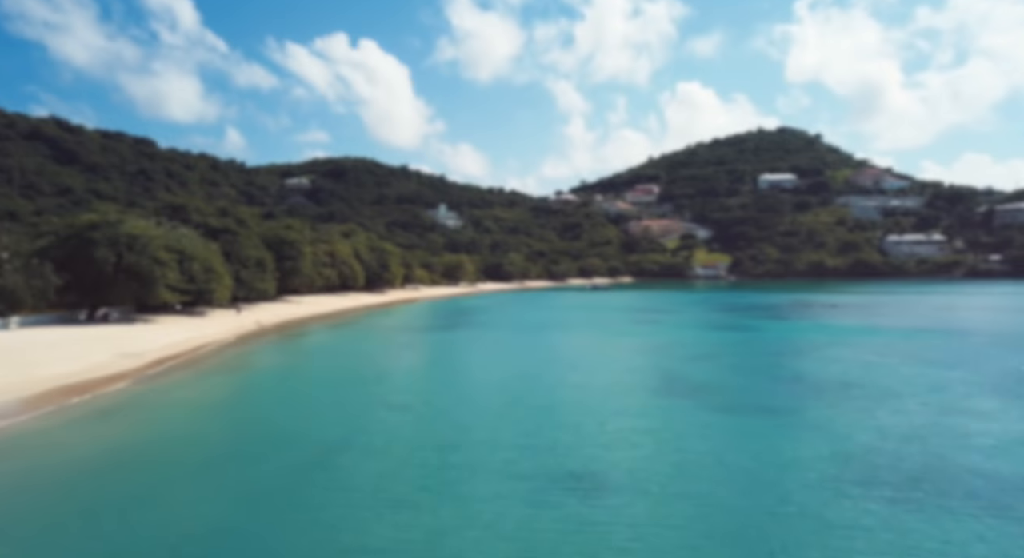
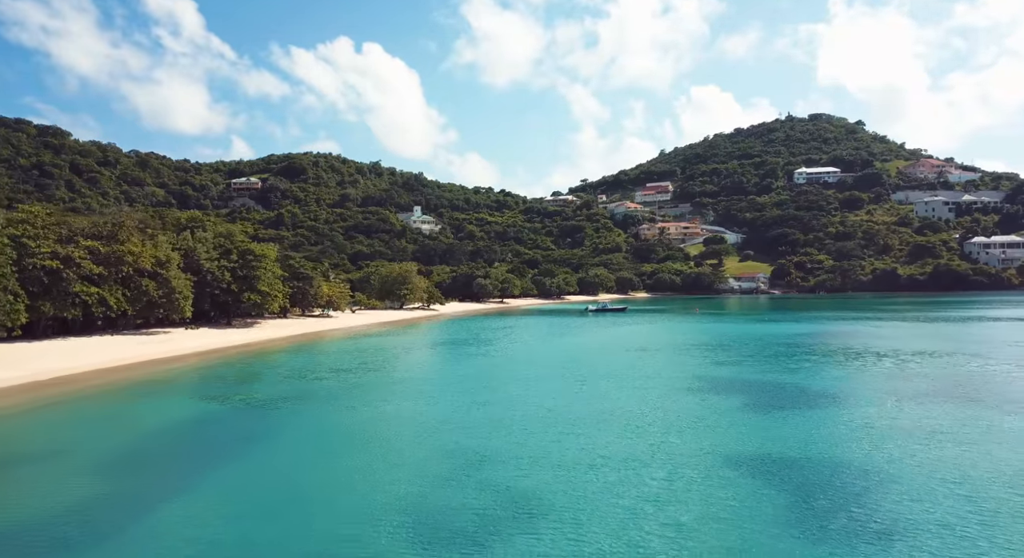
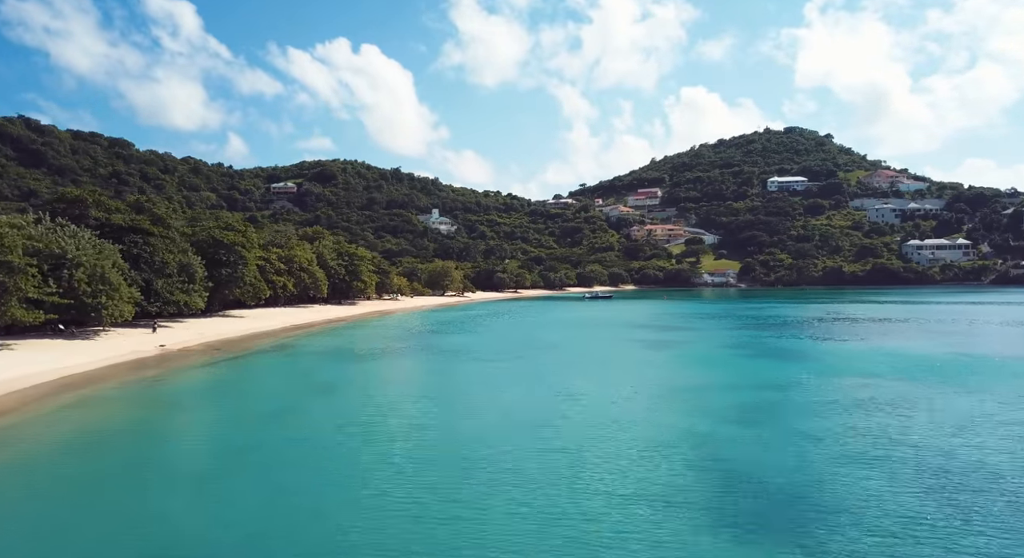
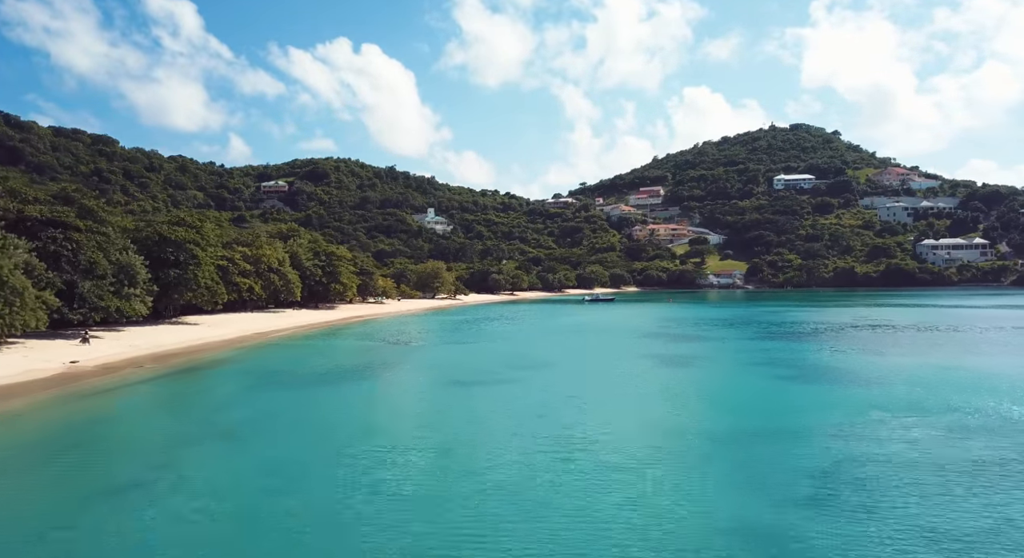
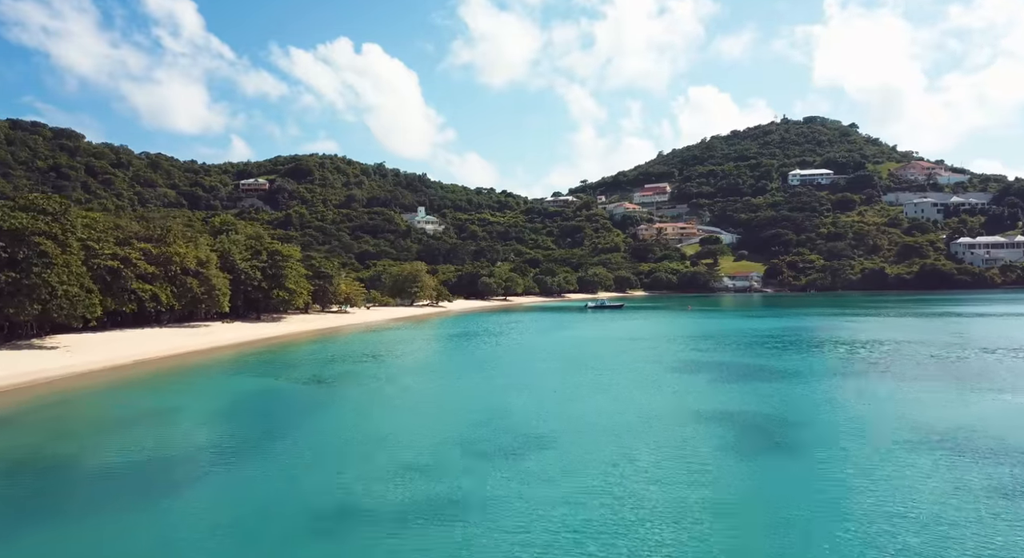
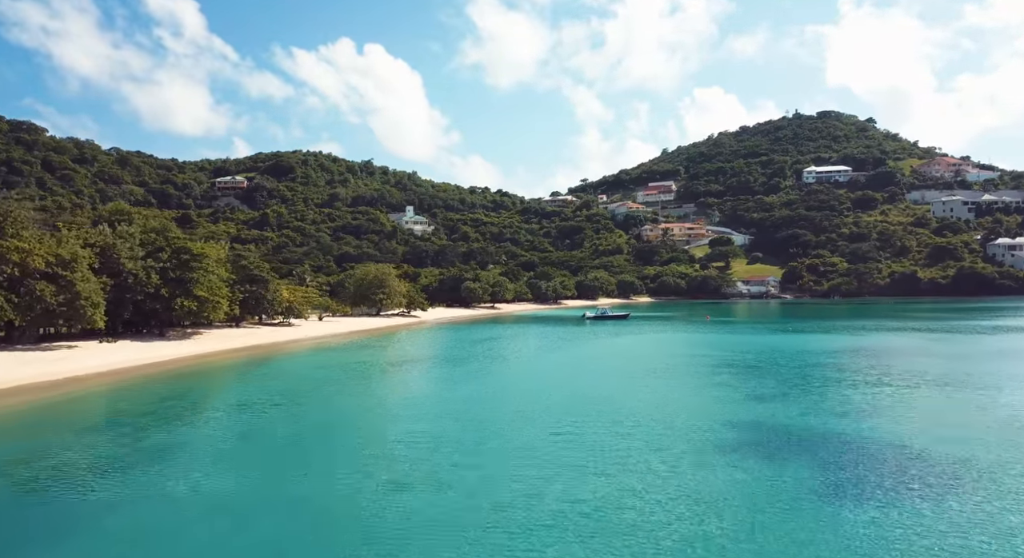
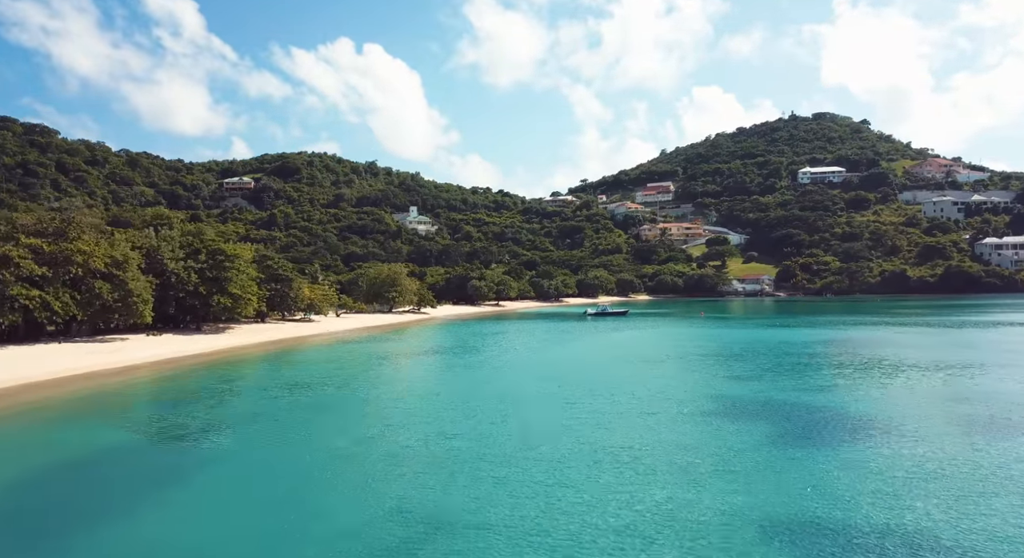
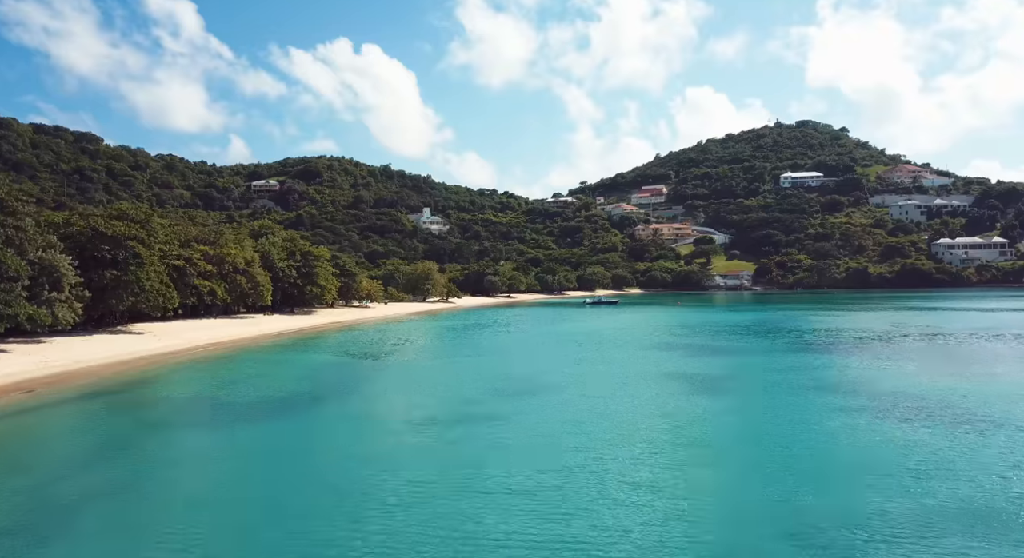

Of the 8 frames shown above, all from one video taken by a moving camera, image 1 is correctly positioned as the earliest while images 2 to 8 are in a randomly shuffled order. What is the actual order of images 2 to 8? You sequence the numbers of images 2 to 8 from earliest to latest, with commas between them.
3, 4, 8, 5, 2, 7, 6
